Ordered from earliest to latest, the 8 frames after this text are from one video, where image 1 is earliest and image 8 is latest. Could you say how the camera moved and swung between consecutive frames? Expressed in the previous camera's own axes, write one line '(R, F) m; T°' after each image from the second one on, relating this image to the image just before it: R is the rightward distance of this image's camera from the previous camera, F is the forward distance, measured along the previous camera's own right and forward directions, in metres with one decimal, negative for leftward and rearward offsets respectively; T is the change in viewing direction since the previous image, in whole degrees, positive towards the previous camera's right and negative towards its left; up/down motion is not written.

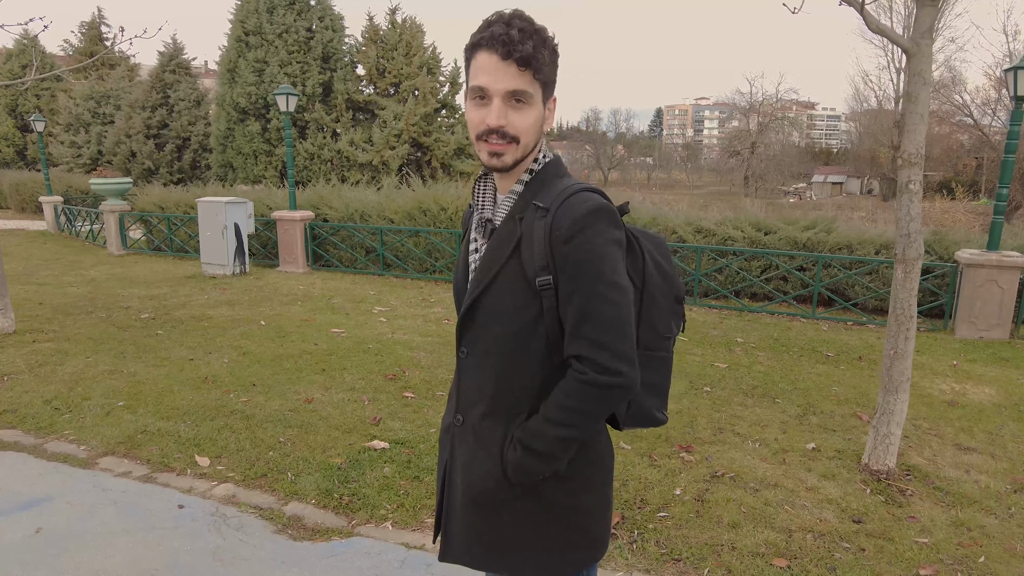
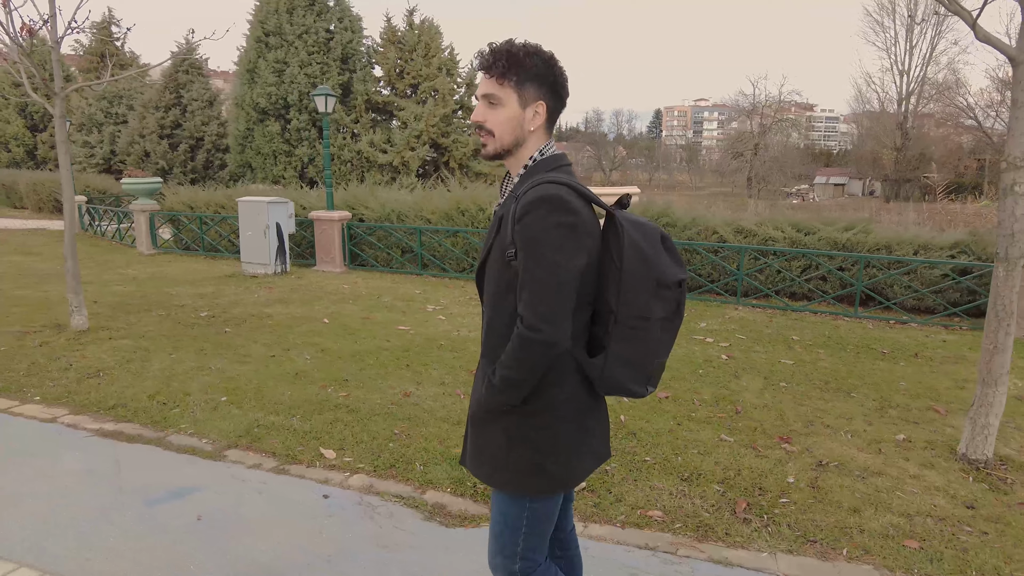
(-0.7, -0.1) m; 0°
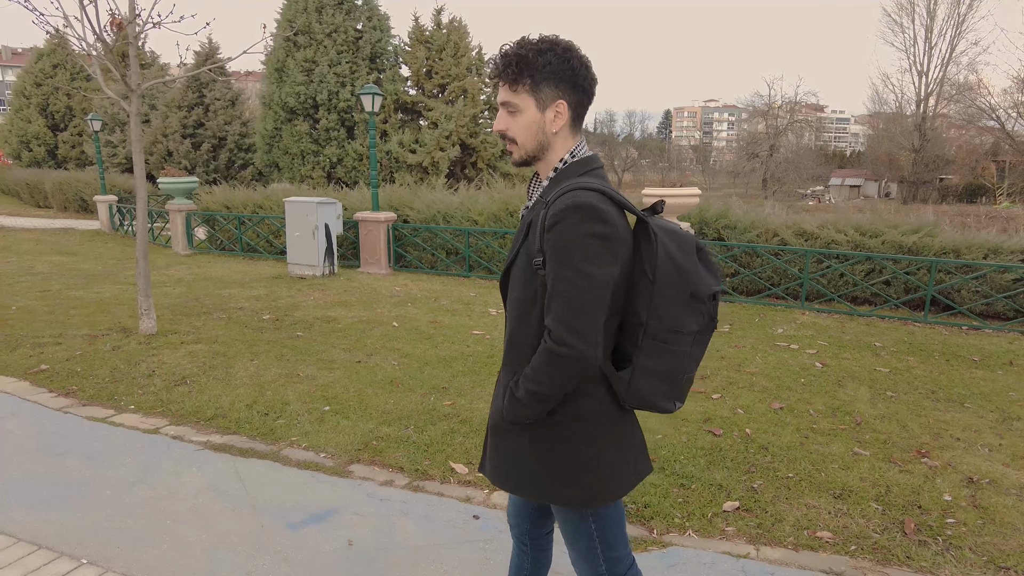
(-0.7, +0.2) m; 0°
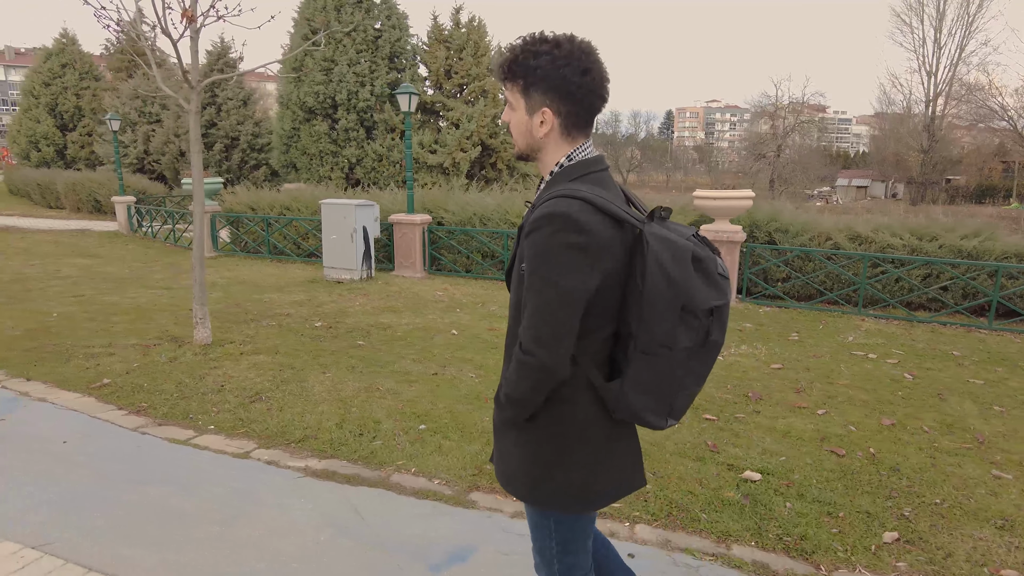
(-0.6, +0.3) m; 0°
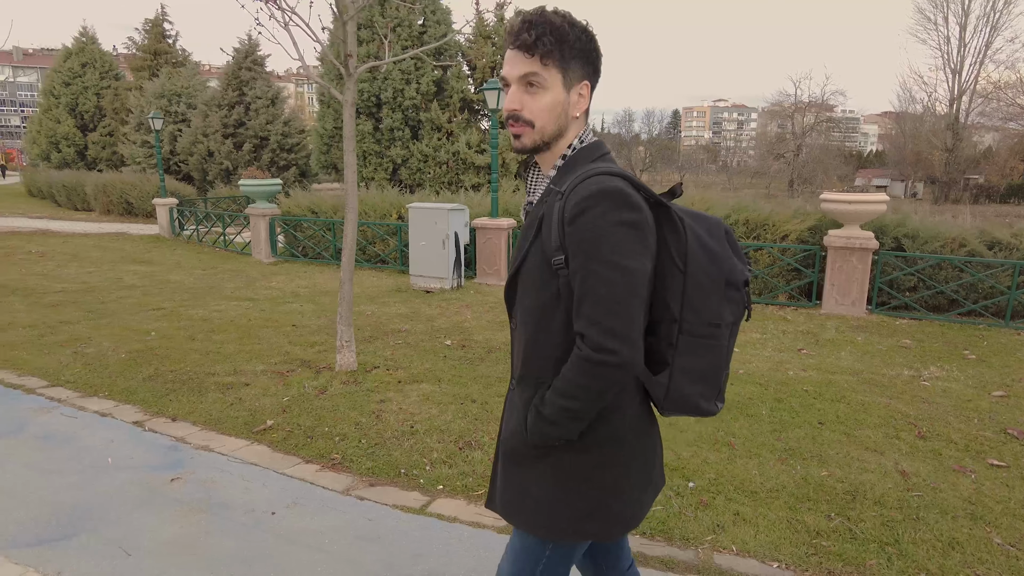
(-1.4, +0.7) m; 0°
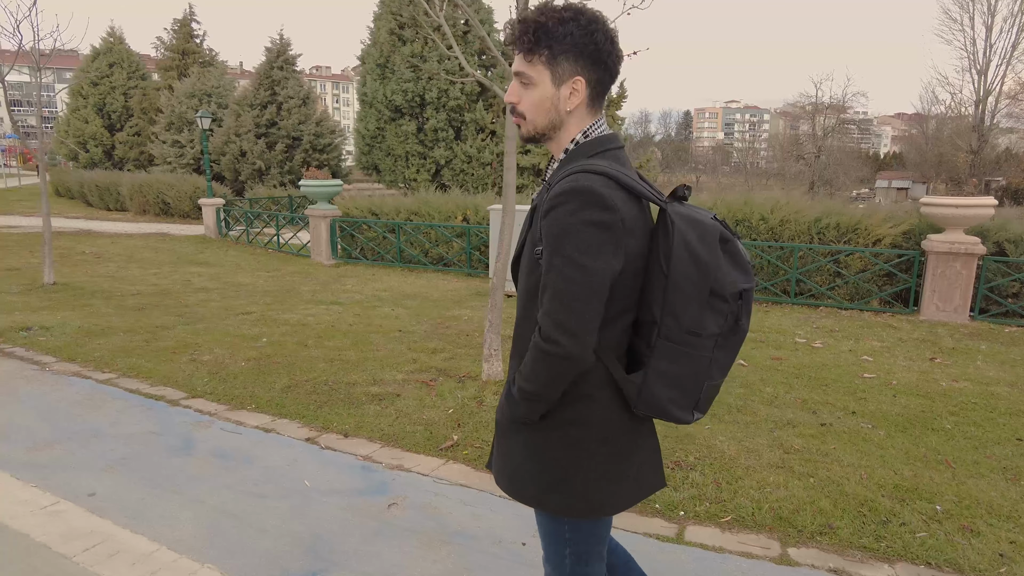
(-1.1, +0.2) m; 0°
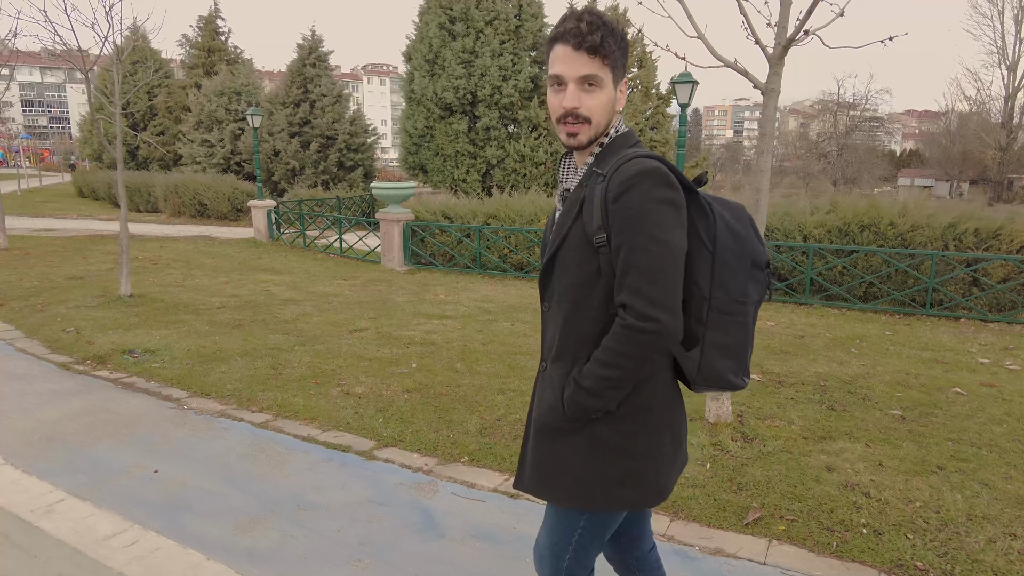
(-1.4, +0.7) m; 0°
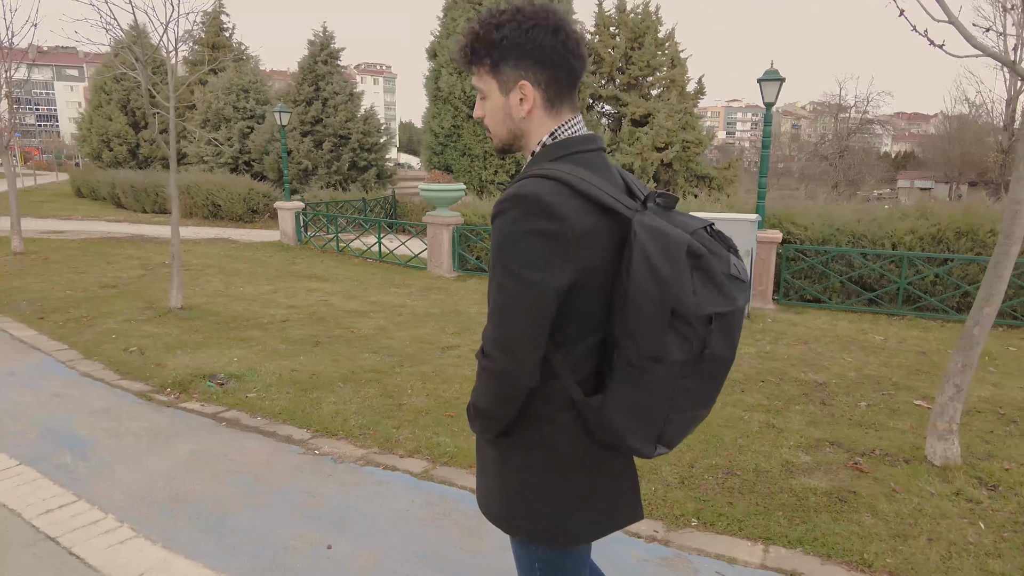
(-1.1, +0.6) m; +1°
